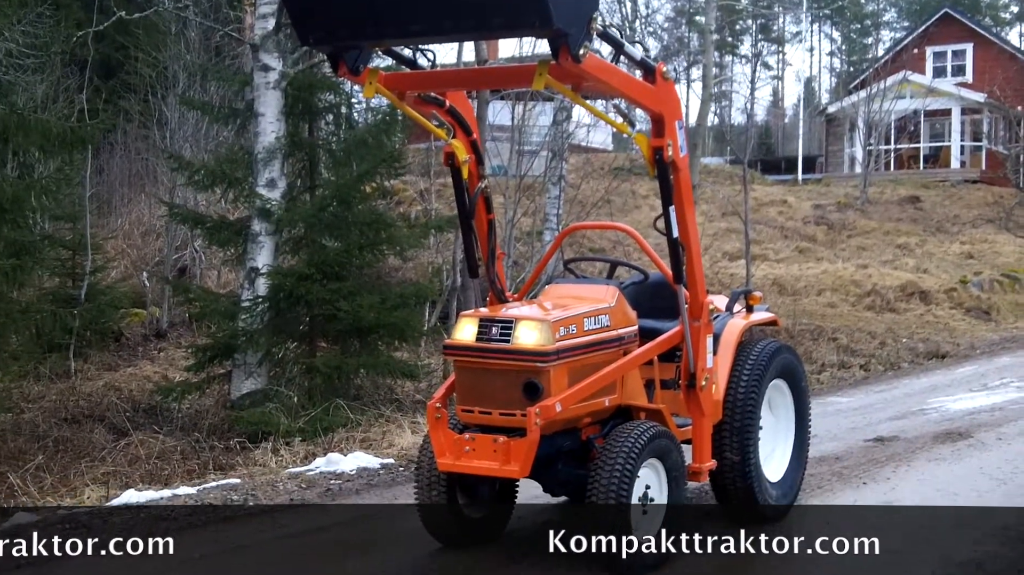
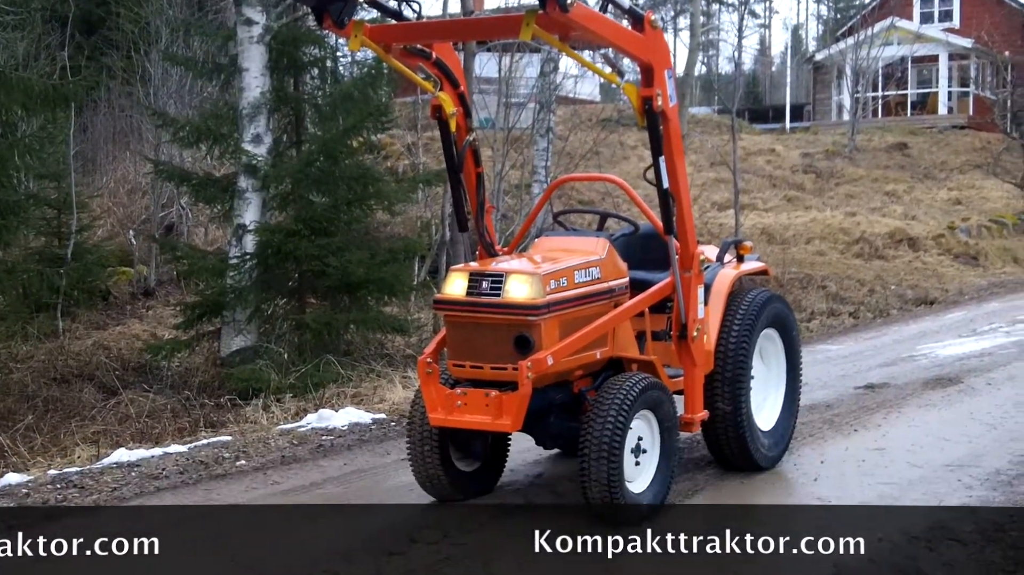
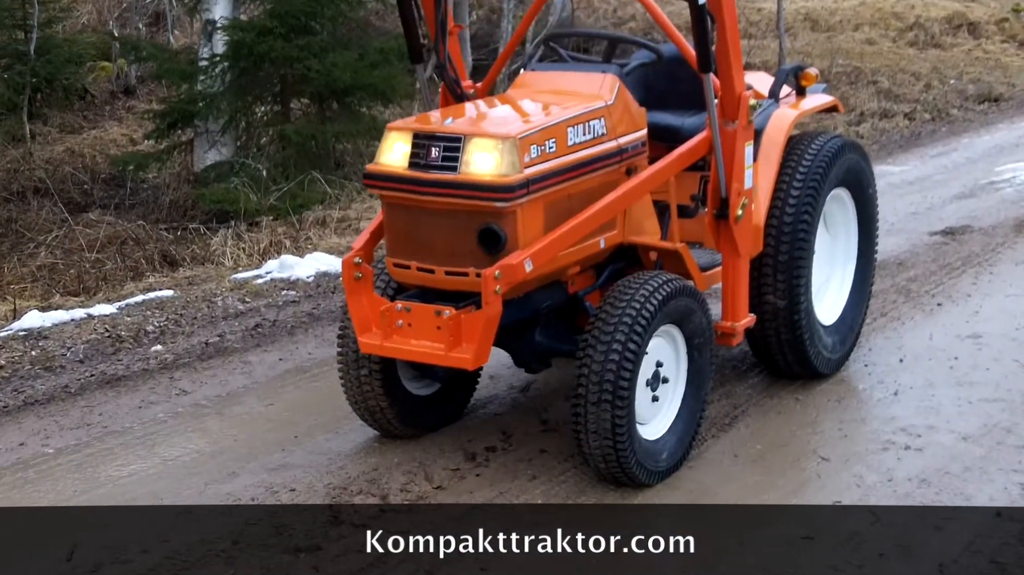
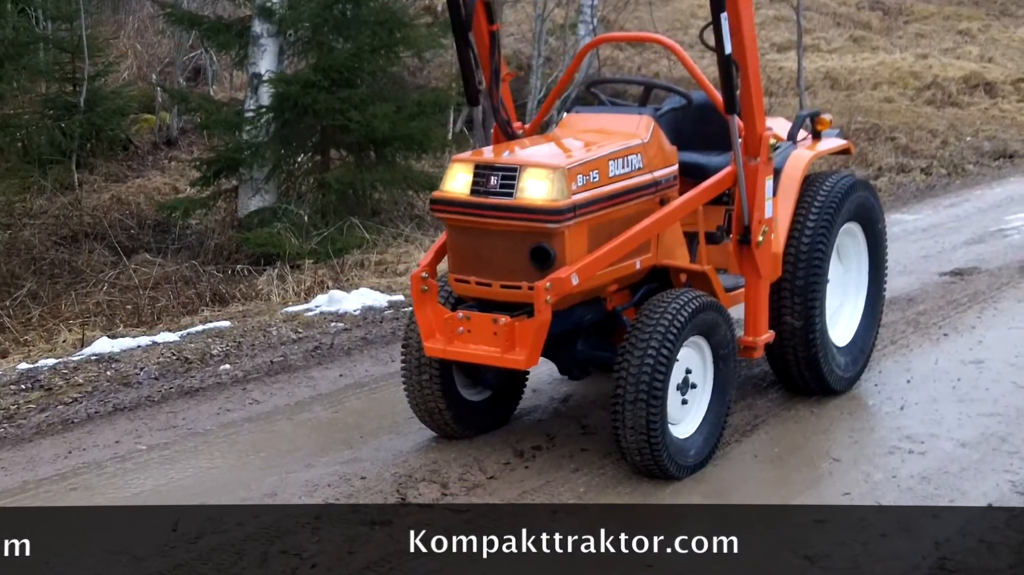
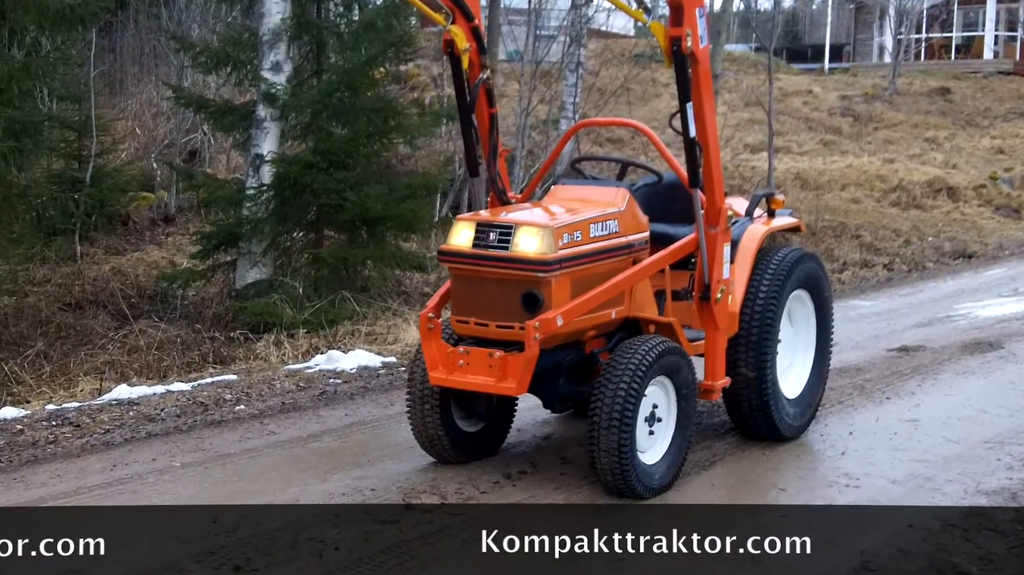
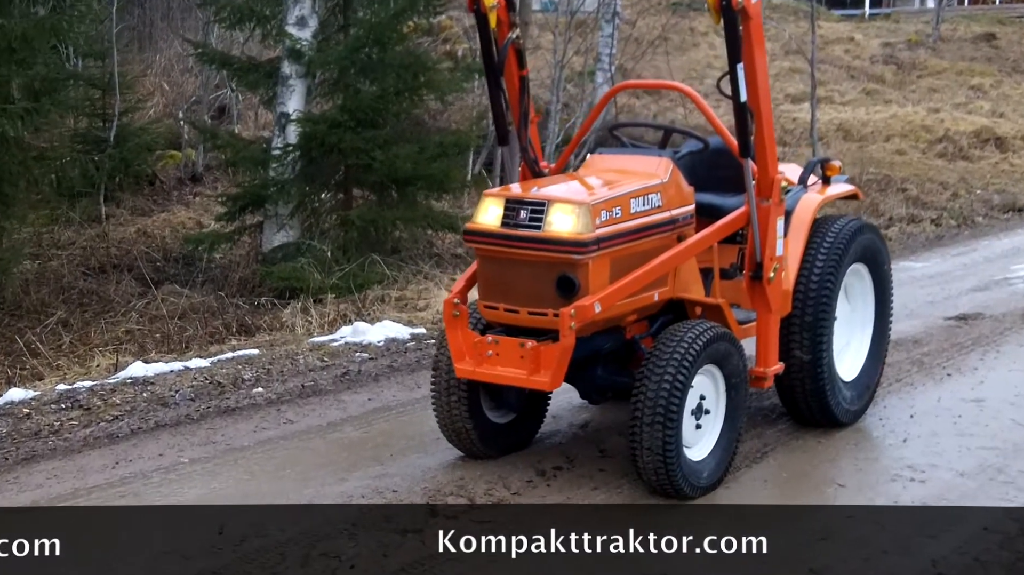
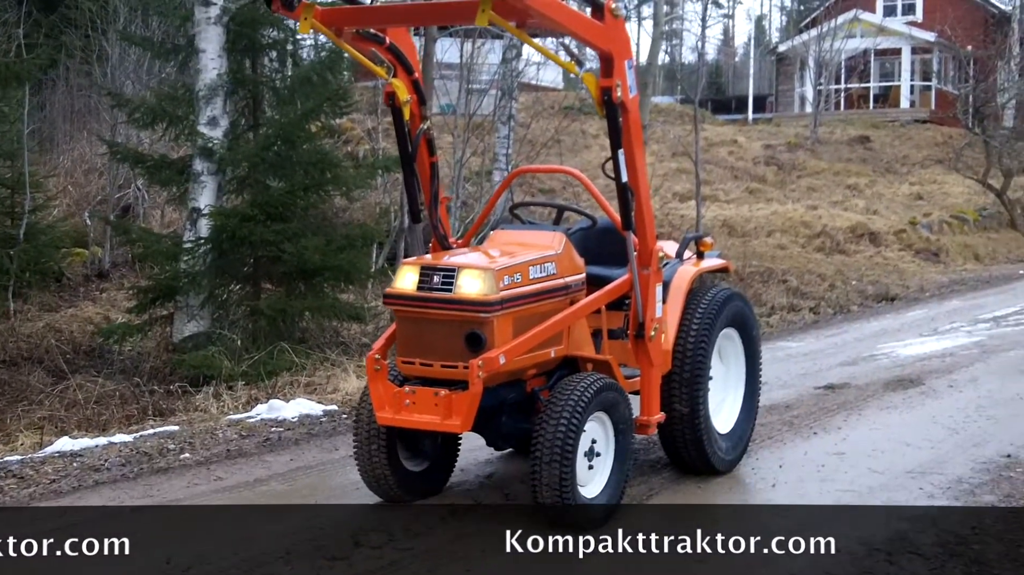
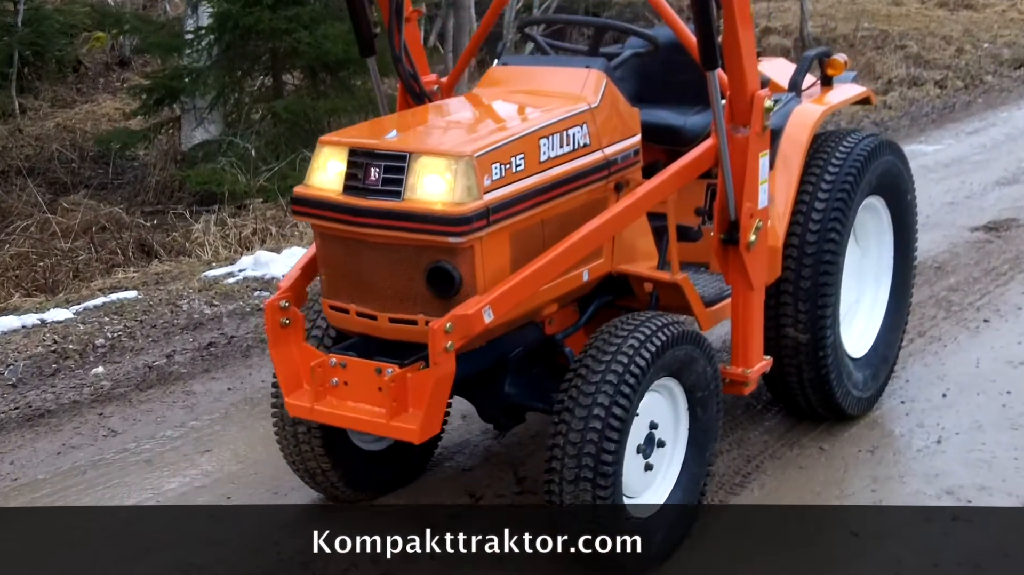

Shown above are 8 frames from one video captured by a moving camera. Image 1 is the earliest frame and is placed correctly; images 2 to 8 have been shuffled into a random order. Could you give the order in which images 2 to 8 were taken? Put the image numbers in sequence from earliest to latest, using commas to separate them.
2, 7, 5, 6, 4, 3, 8
